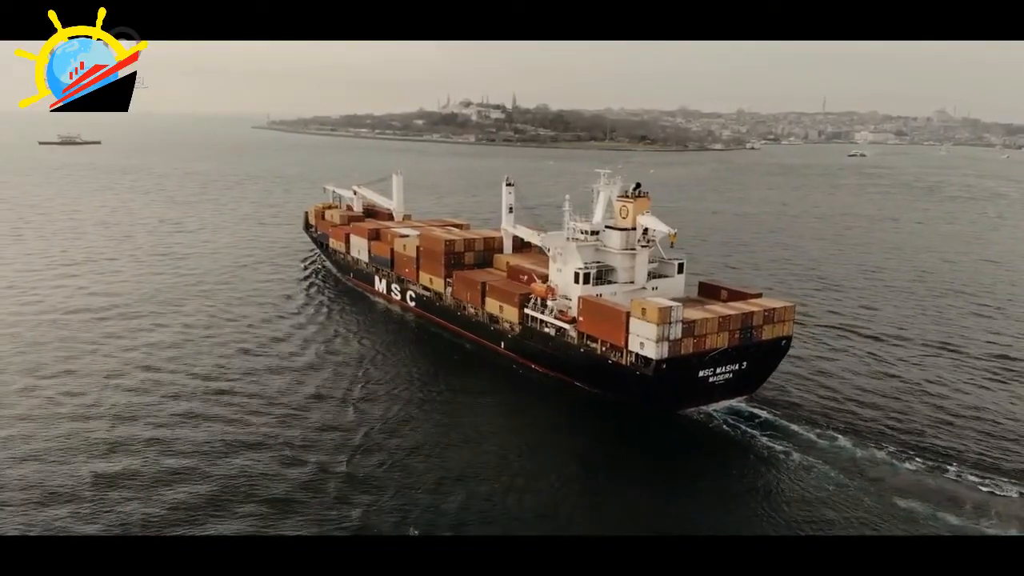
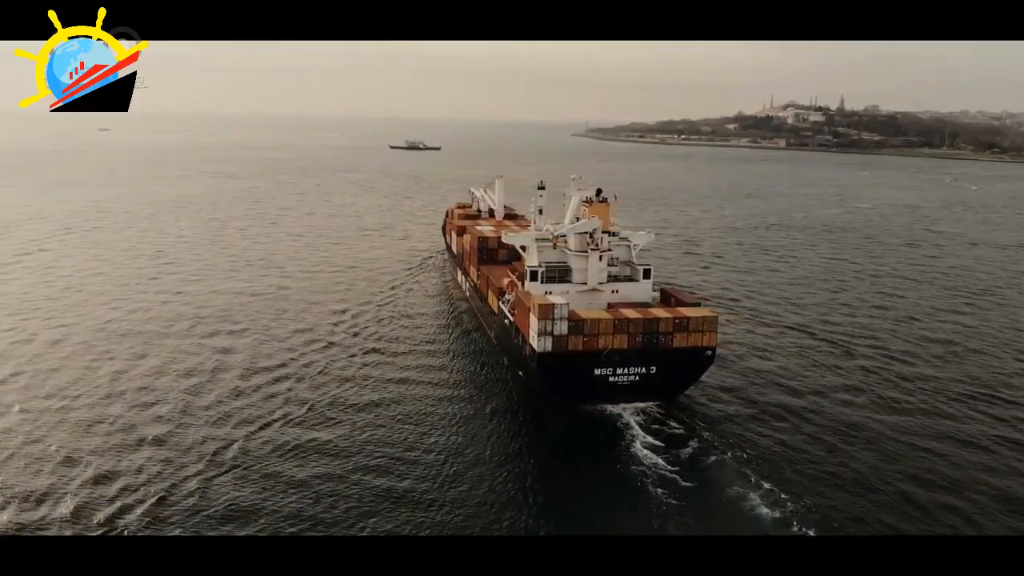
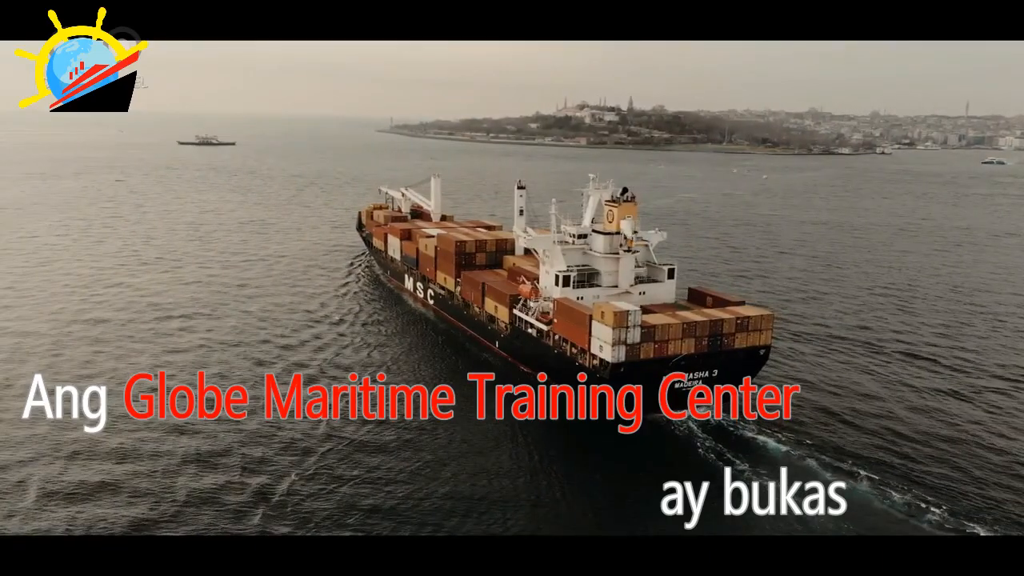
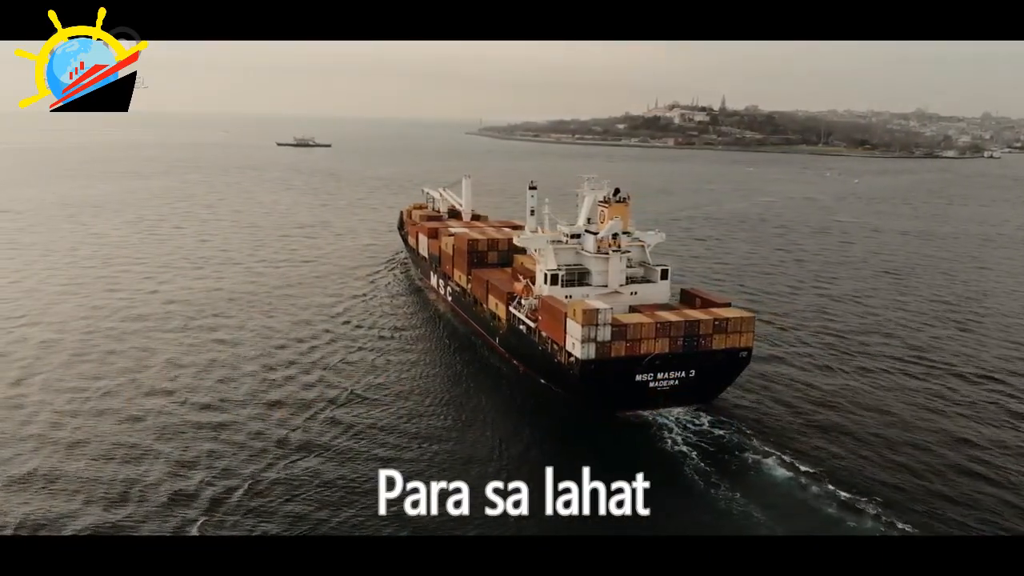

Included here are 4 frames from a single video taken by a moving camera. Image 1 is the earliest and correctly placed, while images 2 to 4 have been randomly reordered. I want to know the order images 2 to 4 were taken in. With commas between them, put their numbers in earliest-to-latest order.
3, 4, 2
